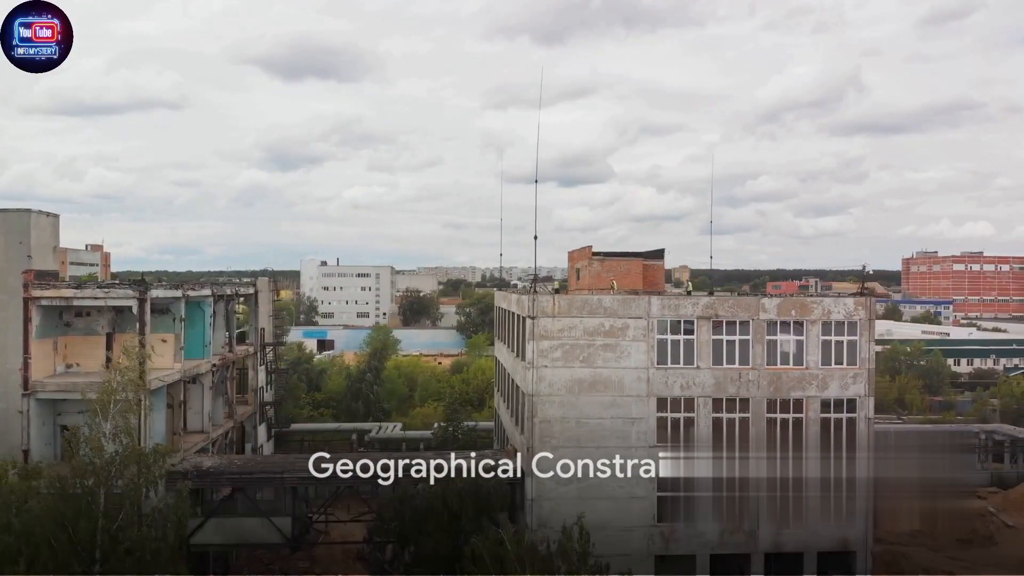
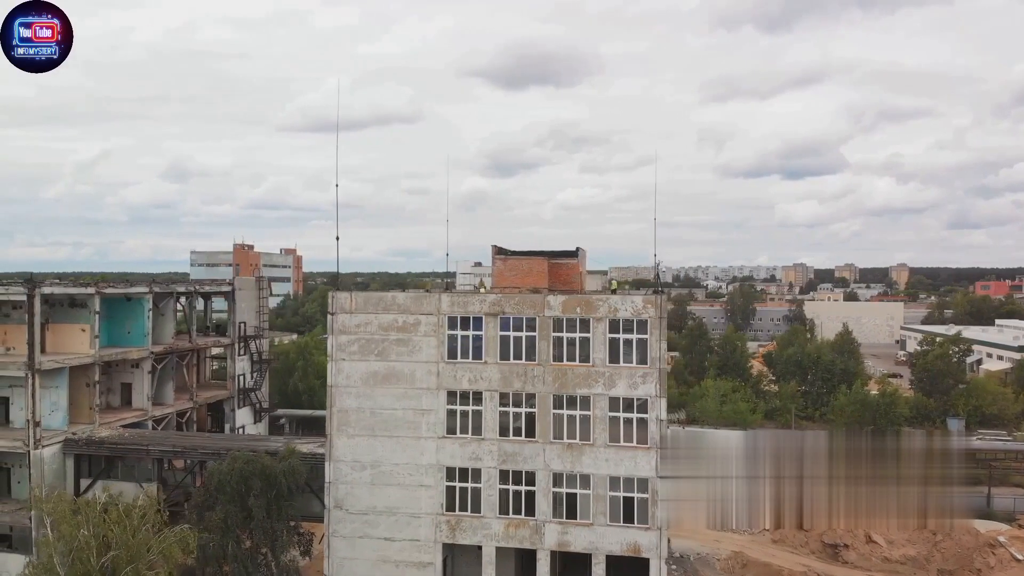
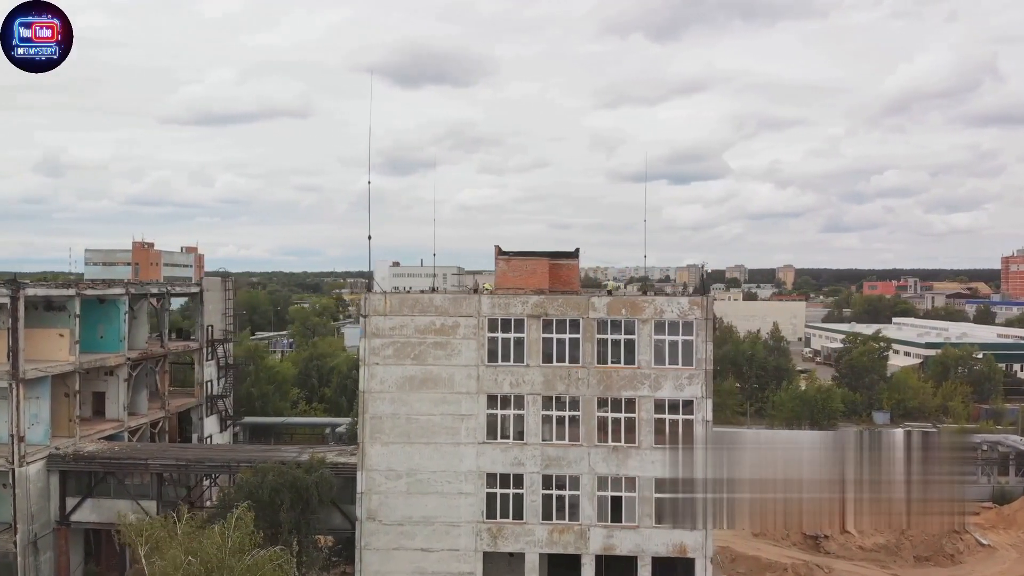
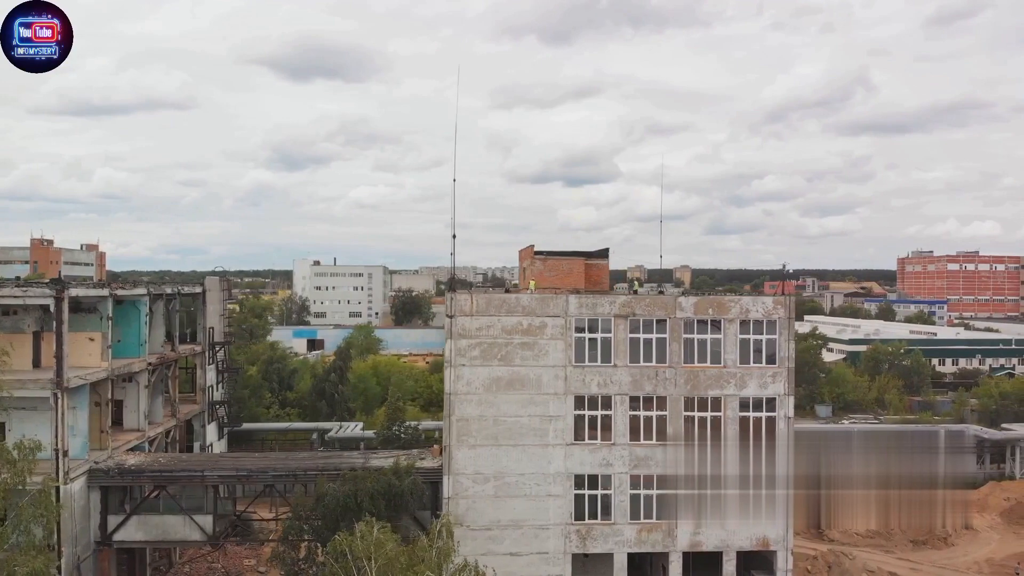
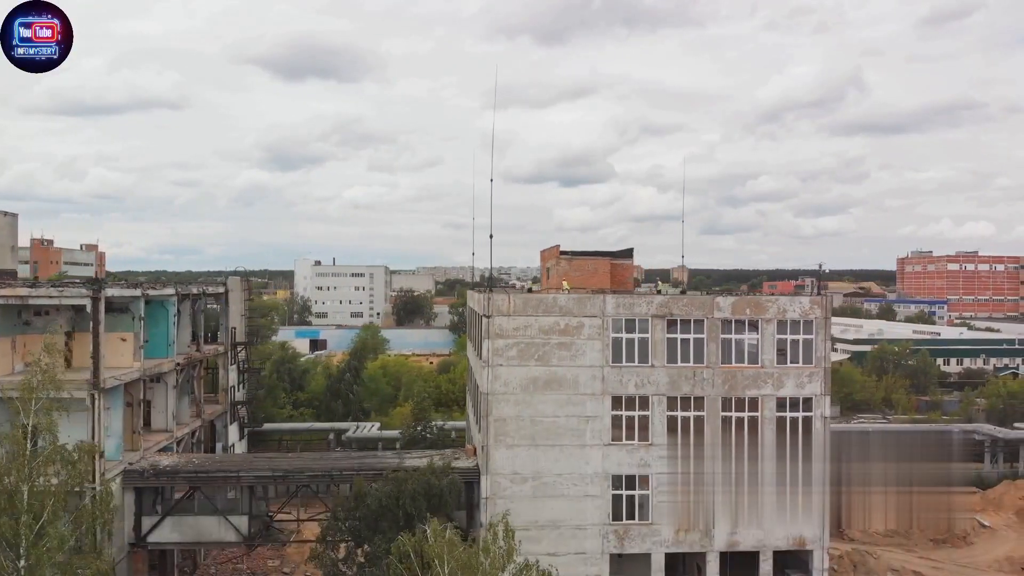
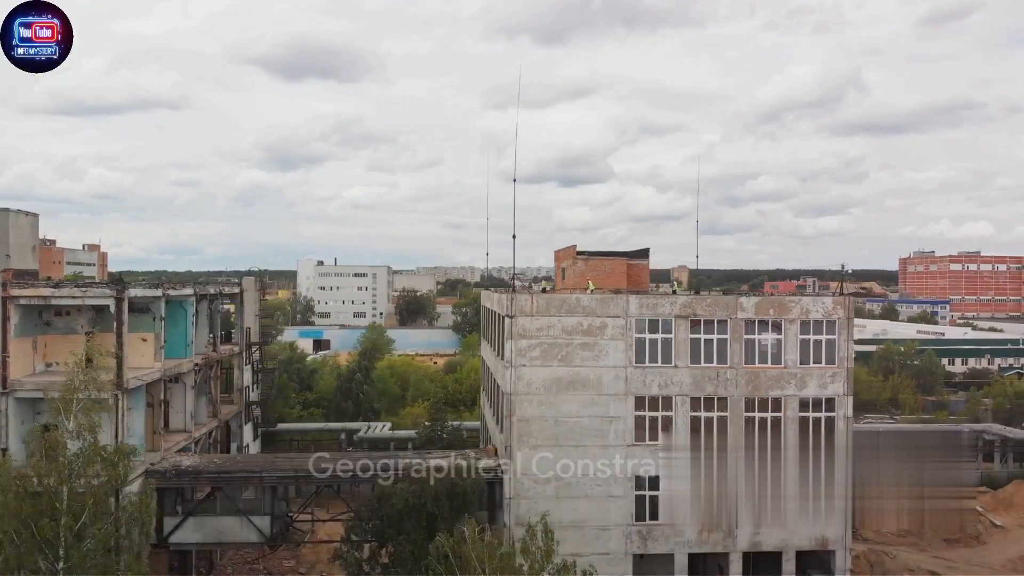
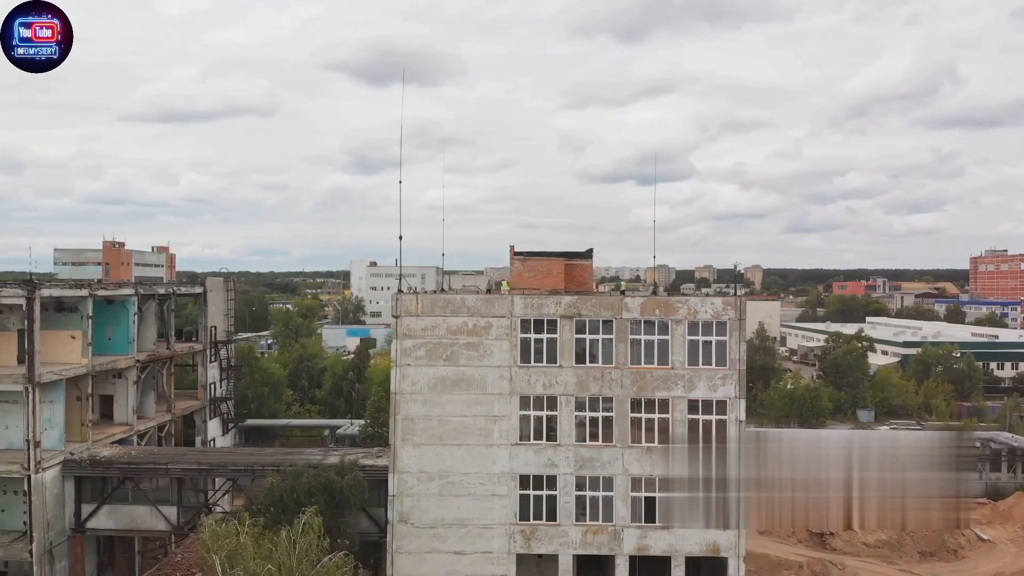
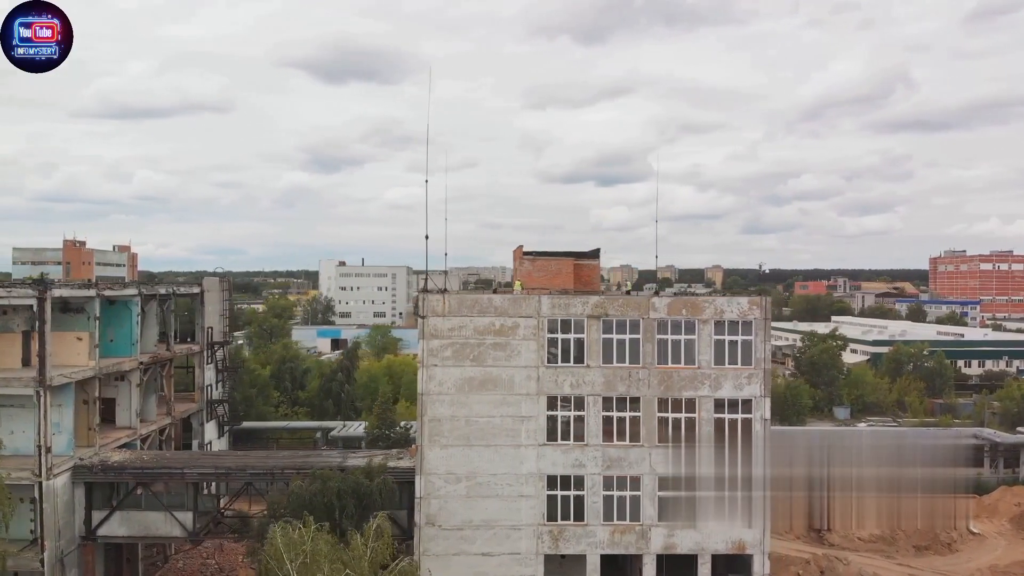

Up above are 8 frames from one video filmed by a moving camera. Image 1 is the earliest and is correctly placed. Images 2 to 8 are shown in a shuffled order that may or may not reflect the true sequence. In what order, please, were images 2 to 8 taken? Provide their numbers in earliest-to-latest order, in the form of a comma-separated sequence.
6, 5, 4, 8, 7, 3, 2
